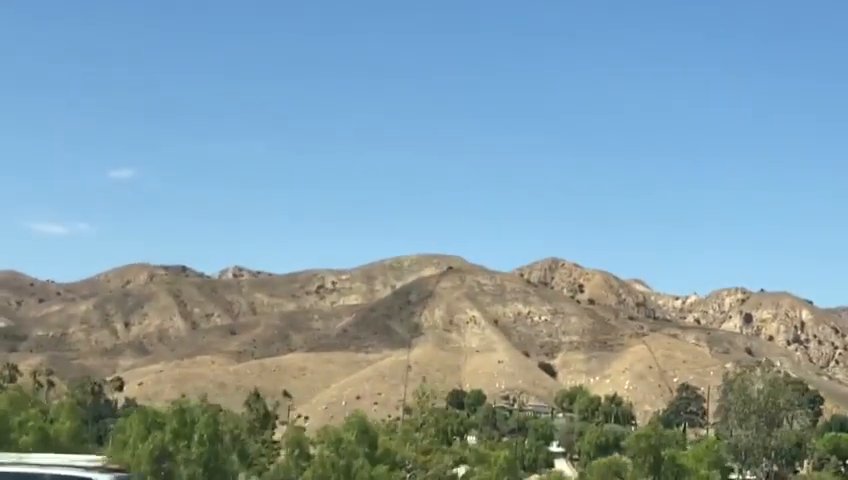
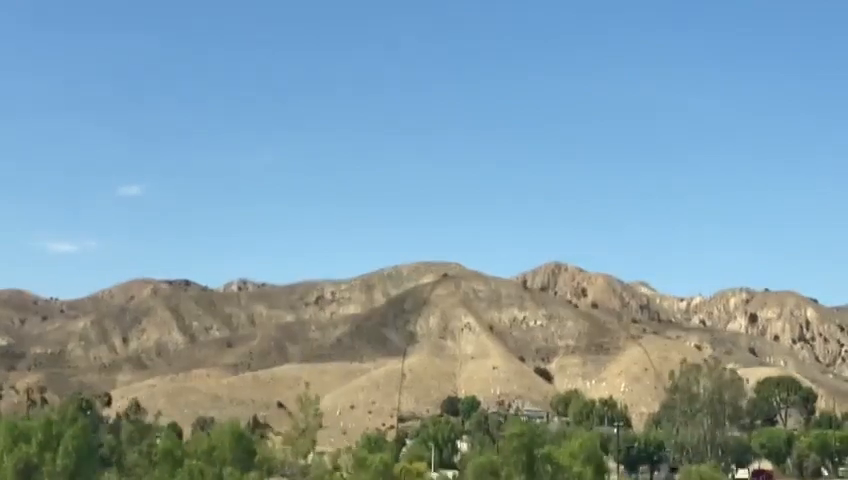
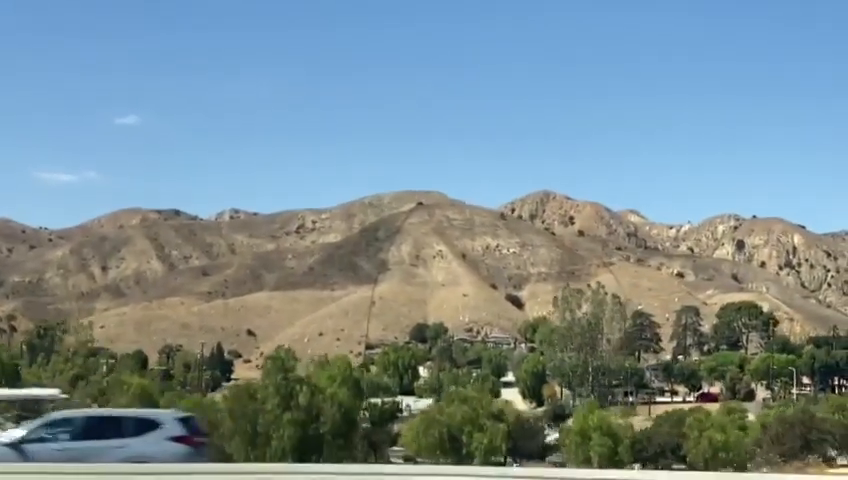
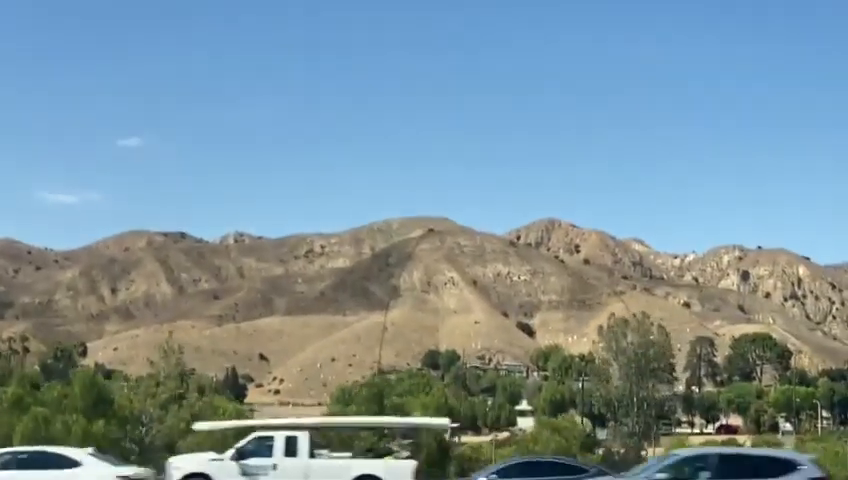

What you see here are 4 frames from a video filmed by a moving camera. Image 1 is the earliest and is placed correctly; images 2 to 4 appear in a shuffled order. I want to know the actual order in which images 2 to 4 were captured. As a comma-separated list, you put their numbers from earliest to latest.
2, 4, 3
